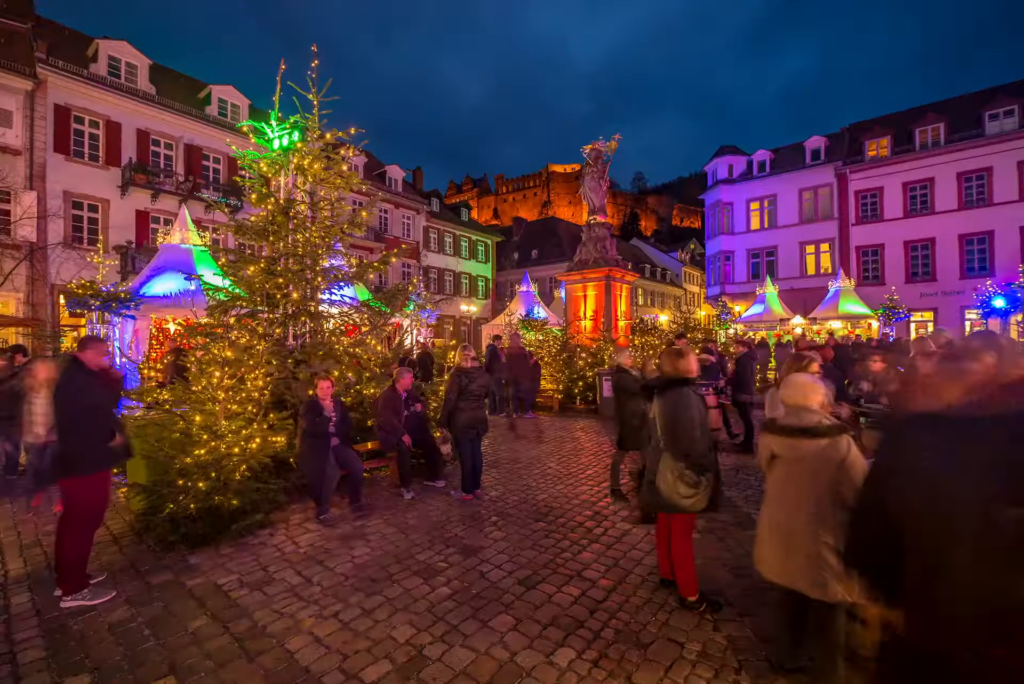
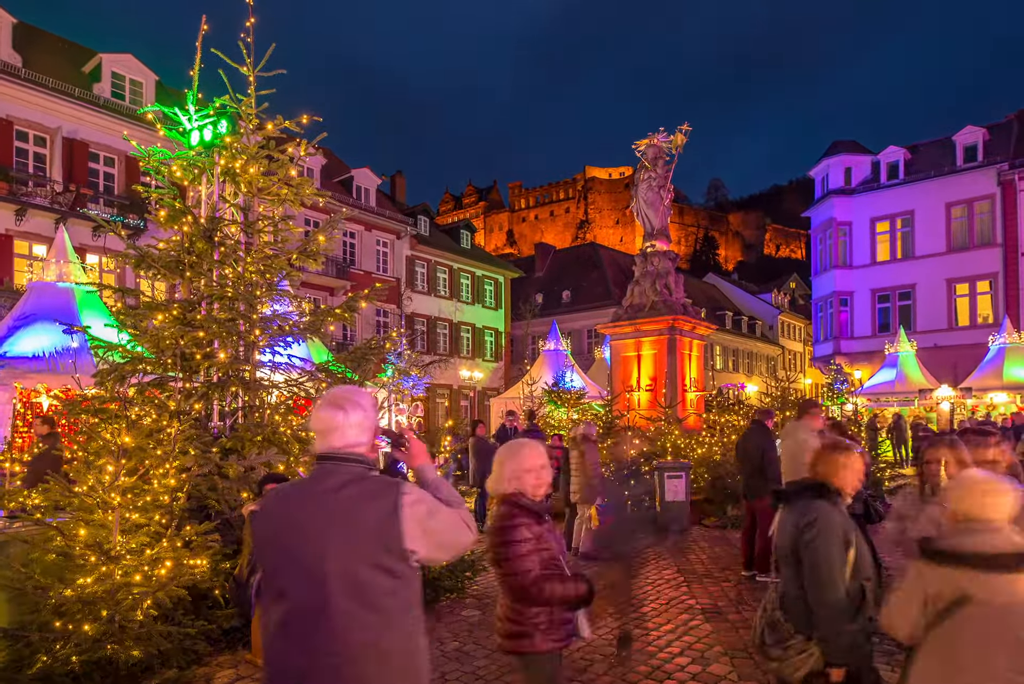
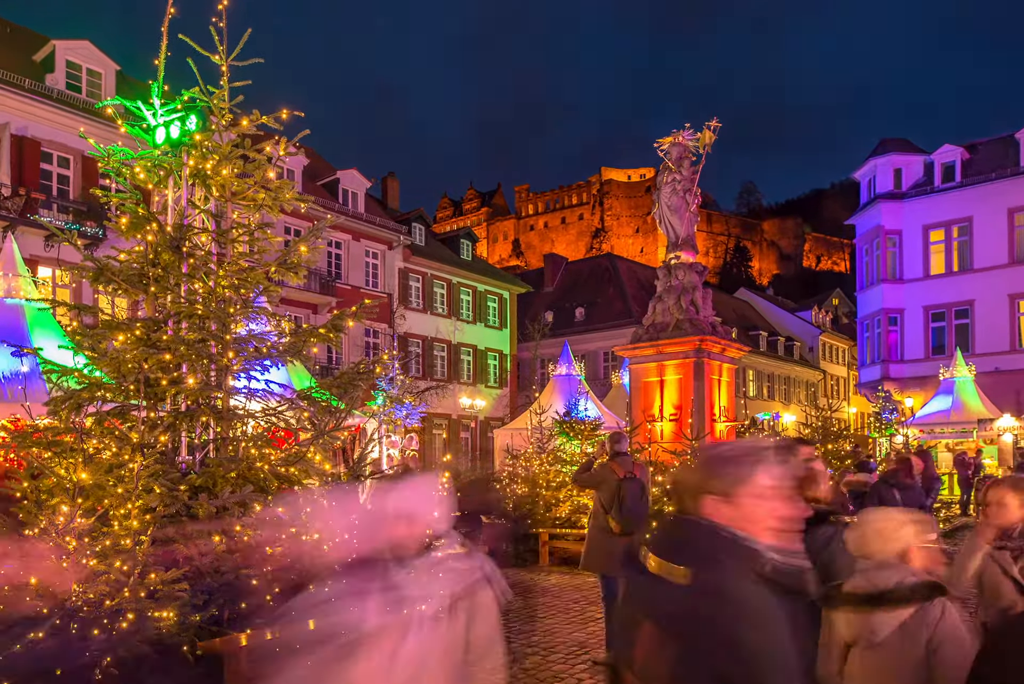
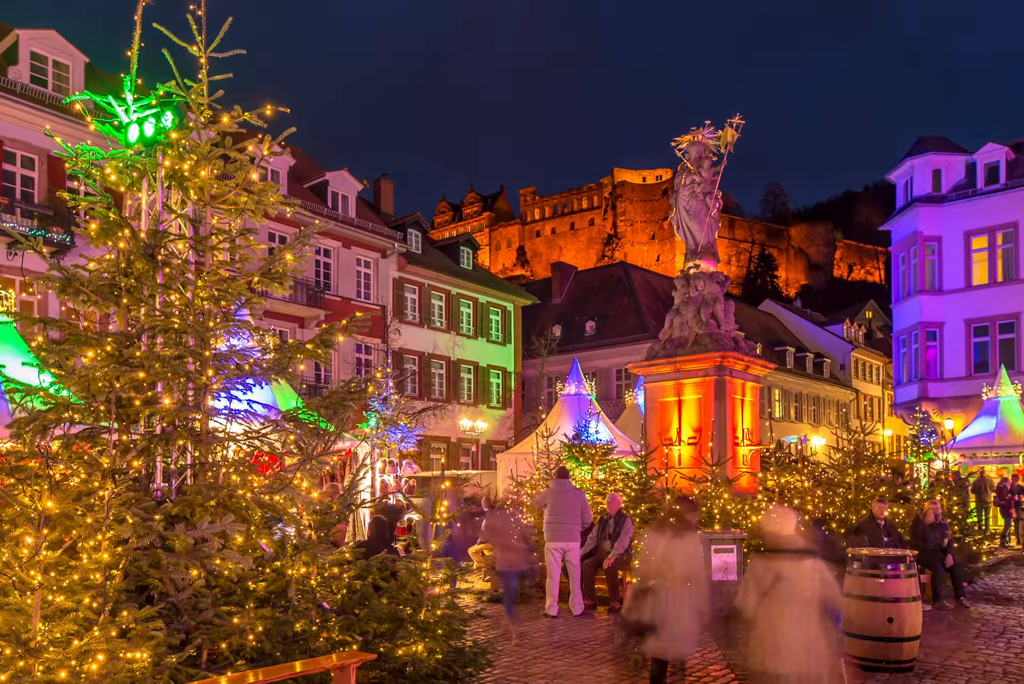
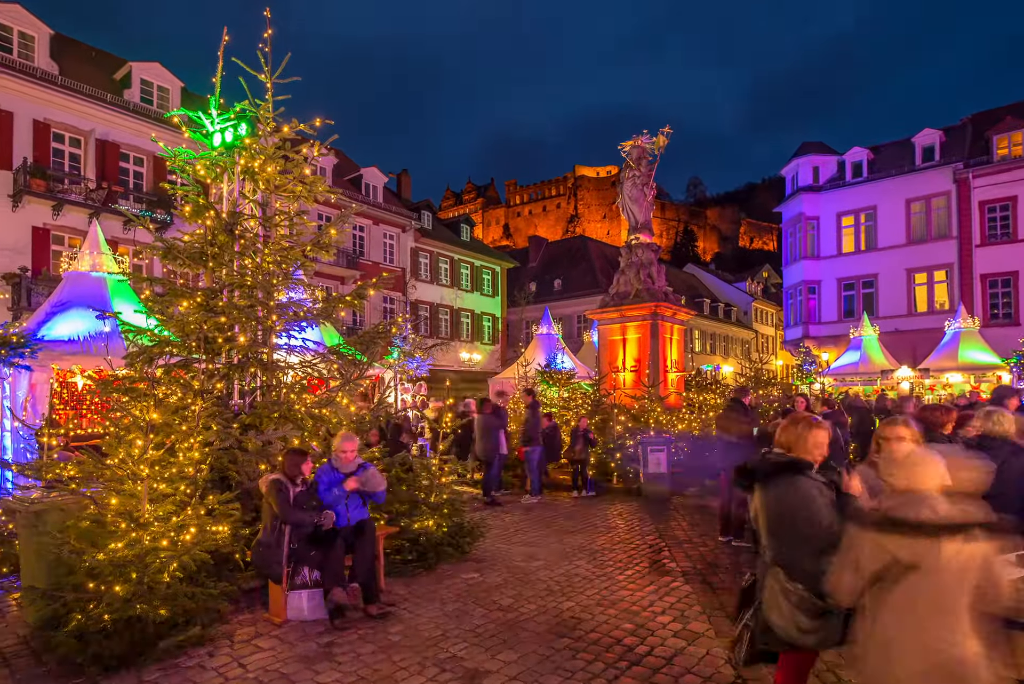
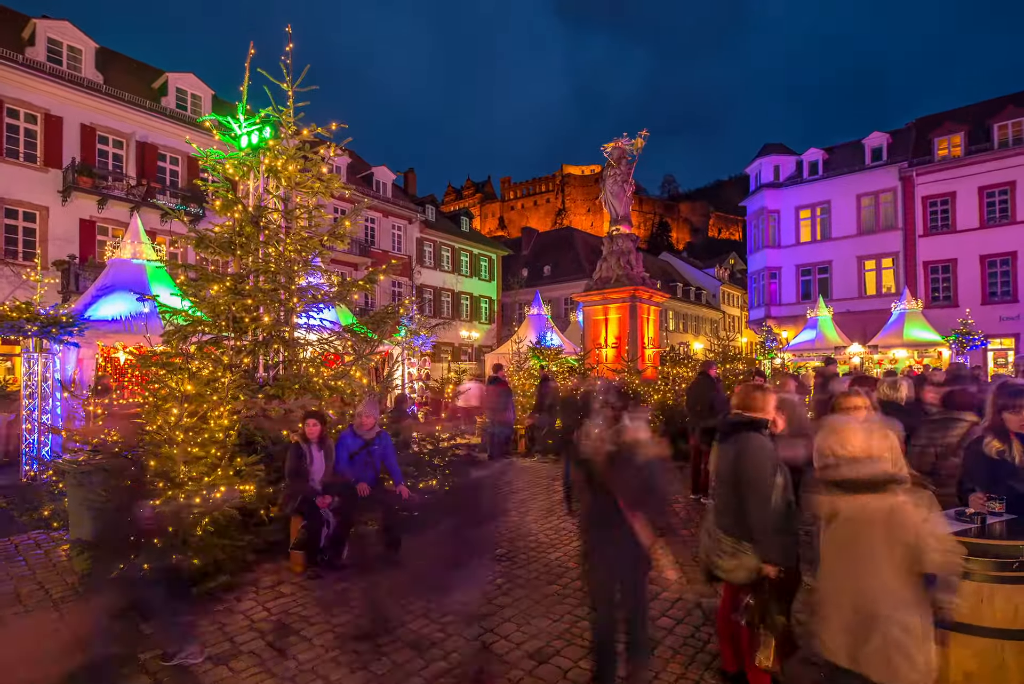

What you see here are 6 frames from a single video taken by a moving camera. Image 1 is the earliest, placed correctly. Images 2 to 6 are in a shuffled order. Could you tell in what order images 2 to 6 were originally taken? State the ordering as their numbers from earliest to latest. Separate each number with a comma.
6, 5, 2, 3, 4
